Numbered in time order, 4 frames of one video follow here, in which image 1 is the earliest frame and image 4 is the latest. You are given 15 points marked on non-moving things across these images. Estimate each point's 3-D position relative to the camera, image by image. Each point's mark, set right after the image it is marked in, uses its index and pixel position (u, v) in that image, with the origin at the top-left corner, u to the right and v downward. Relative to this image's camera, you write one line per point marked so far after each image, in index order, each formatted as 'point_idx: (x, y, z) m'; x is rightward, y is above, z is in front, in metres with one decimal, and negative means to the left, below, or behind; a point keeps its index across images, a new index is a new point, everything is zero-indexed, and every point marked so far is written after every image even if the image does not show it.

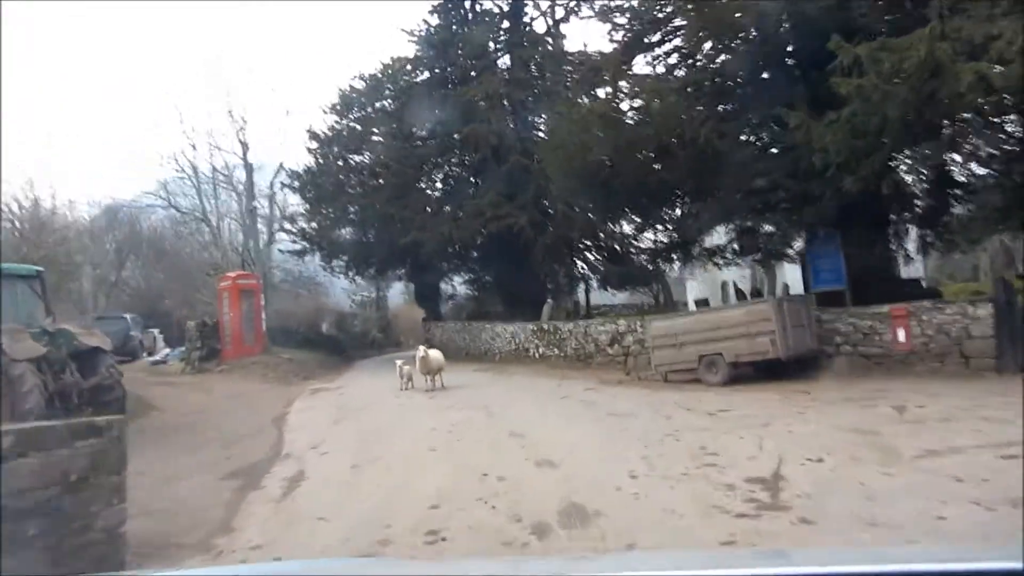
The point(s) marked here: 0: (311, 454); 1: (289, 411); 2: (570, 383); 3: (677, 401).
0: (-2.5, -2.1, +11.0) m
1: (-4.4, -2.4, +17.4) m
2: (+1.2, -1.9, +17.7) m
3: (+2.4, -1.6, +12.9) m
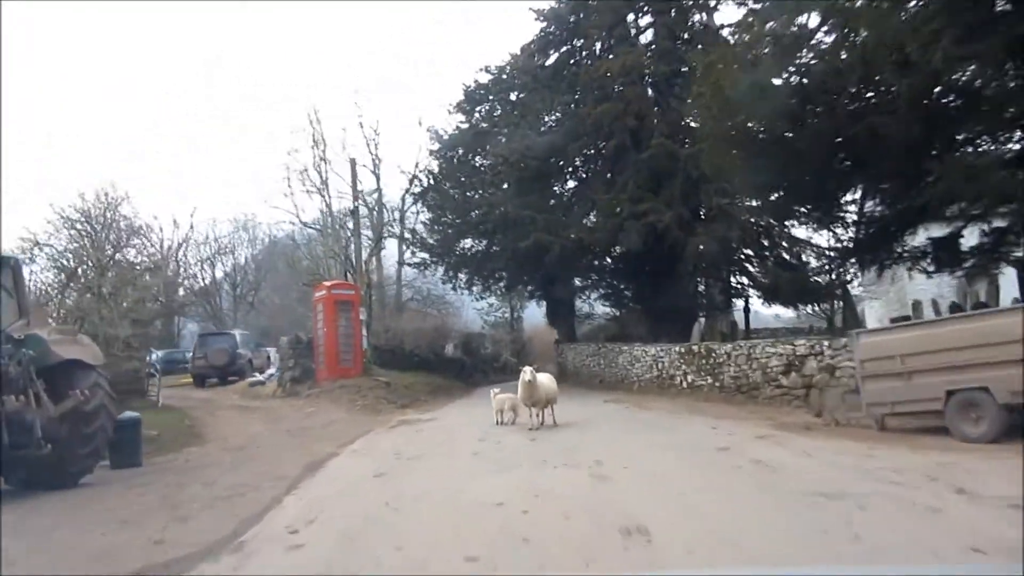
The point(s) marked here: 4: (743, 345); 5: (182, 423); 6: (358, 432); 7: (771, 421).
0: (-1.7, -1.9, +6.4) m
1: (-2.5, -2.4, +13.0) m
2: (+3.0, -1.9, +12.3) m
3: (+3.4, -1.5, +7.4) m
4: (+4.6, -1.1, +17.8) m
5: (-6.5, -2.6, +17.5) m
6: (-2.8, -2.6, +16.3) m
7: (+3.8, -2.0, +13.0) m
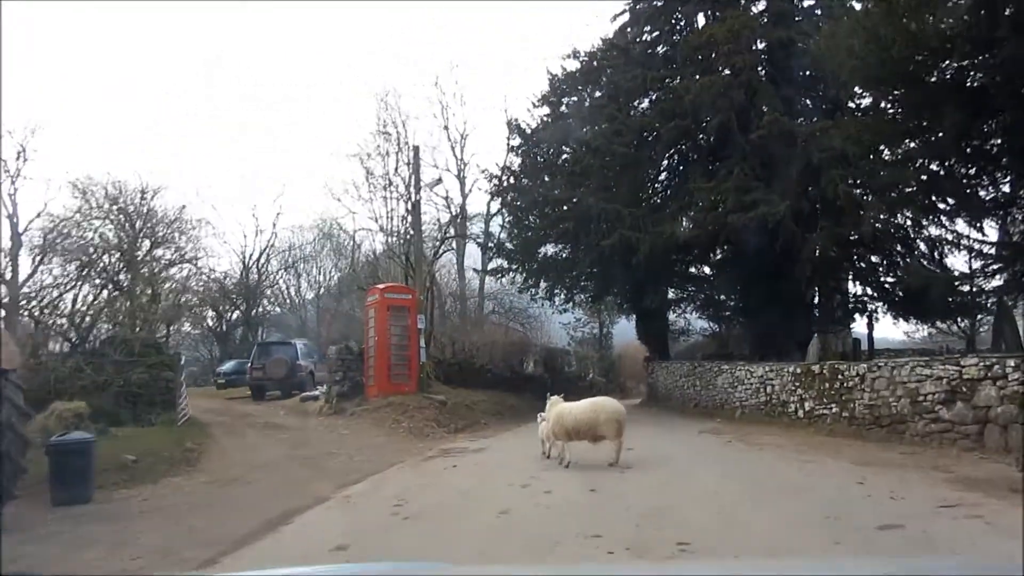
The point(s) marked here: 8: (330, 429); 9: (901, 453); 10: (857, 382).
0: (-1.8, -1.6, +3.0) m
1: (-1.9, -2.2, +9.7) m
2: (+3.5, -1.9, +8.4) m
3: (+3.4, -1.3, +3.5) m
4: (+5.7, -1.2, +13.8) m
5: (-5.4, -2.6, +14.7) m
6: (-1.8, -2.6, +13.0) m
7: (+4.4, -1.9, +9.1) m
8: (-3.8, -2.9, +18.4) m
9: (+5.0, -2.1, +11.5) m
10: (+5.6, -1.5, +14.5) m
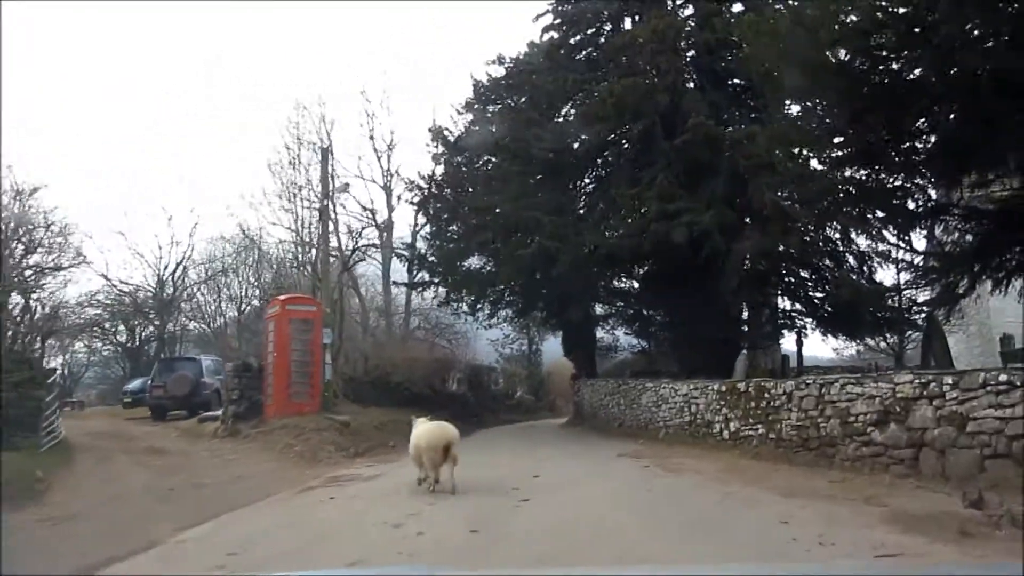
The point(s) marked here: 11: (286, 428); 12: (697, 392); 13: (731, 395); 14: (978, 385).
0: (-2.5, -1.5, +1.5) m
1: (-3.1, -2.3, +8.1) m
2: (+2.4, -1.9, +7.2) m
3: (+2.6, -1.2, +2.3) m
4: (+4.2, -1.3, +12.7) m
5: (-6.9, -2.7, +12.8) m
6: (-3.2, -2.7, +11.4) m
7: (+3.2, -2.0, +7.9) m
8: (-5.5, -3.1, +16.7) m
9: (+3.7, -2.2, +10.4) m
10: (+4.1, -1.7, +13.5) m
11: (-4.6, -2.9, +18.5) m
12: (+3.6, -2.0, +17.4) m
13: (+3.9, -1.9, +15.7) m
14: (+4.9, -1.0, +9.3) m
